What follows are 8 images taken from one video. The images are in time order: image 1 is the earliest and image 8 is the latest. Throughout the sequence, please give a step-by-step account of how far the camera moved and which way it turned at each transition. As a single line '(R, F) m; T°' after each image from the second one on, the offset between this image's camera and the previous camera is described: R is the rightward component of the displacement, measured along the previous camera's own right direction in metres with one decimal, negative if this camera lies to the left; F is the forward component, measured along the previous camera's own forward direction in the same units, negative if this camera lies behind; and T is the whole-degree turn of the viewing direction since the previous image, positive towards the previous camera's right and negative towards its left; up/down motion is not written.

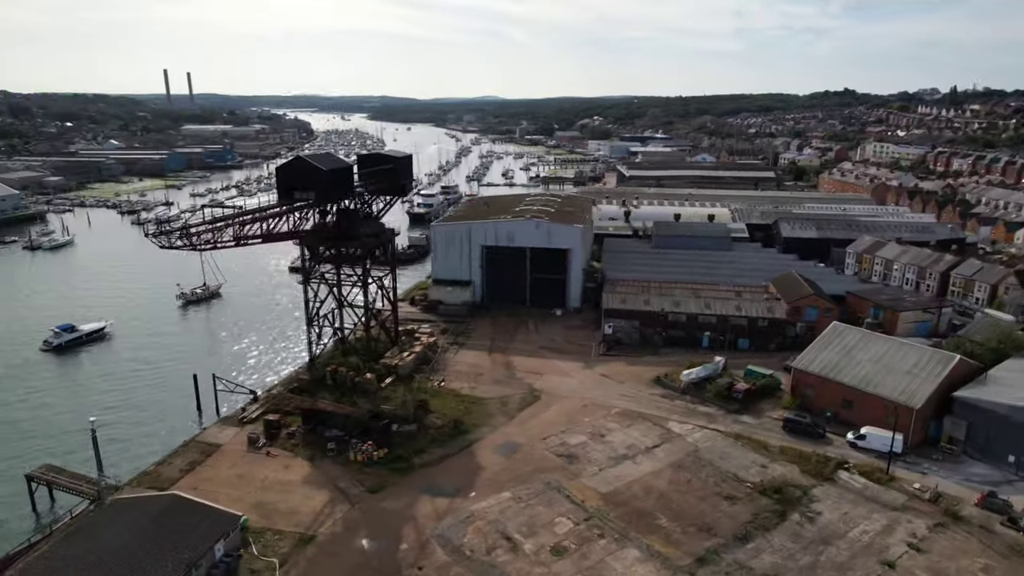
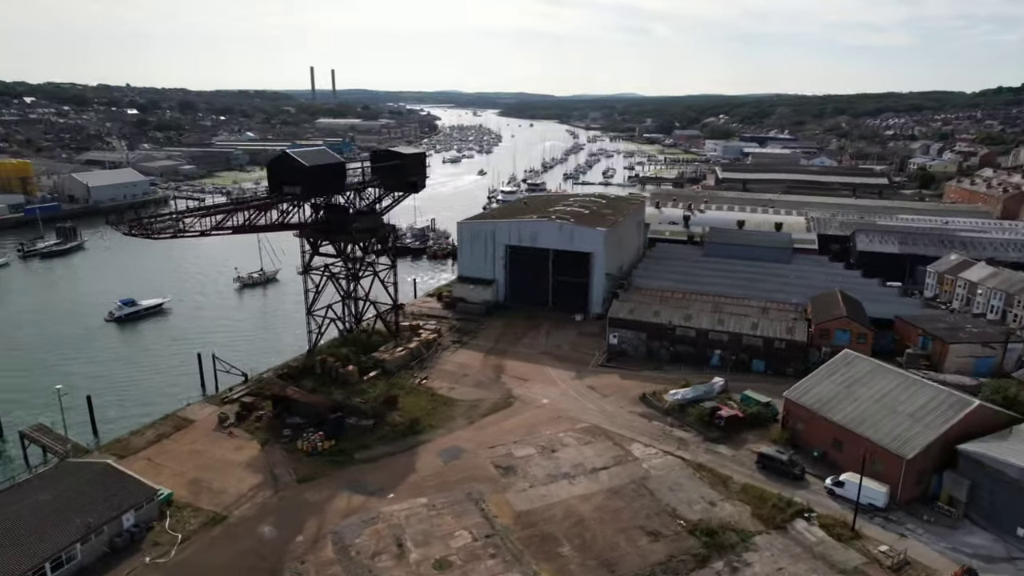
(+3.1, +0.6) m; -11°
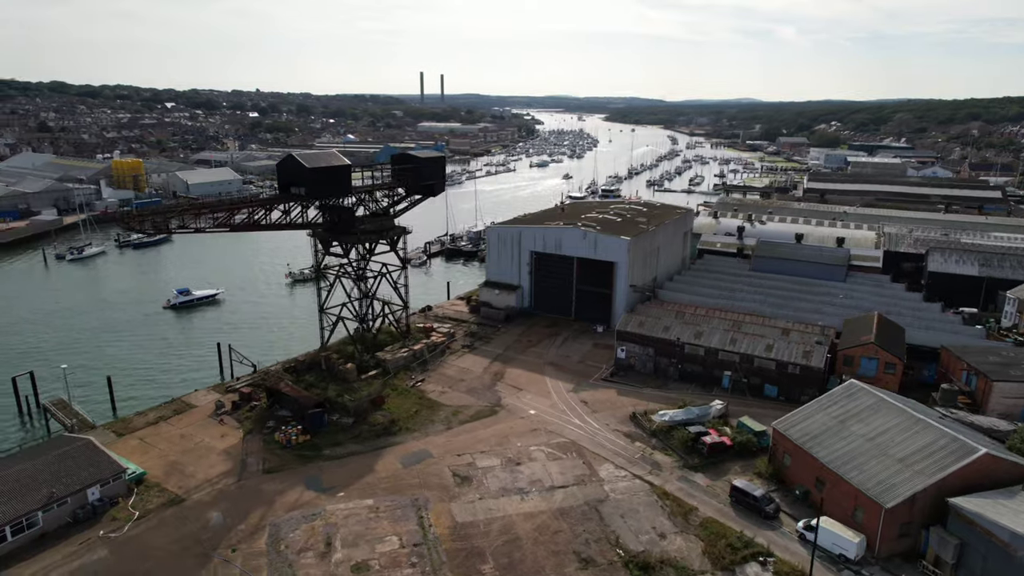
(+2.3, +0.4) m; -9°
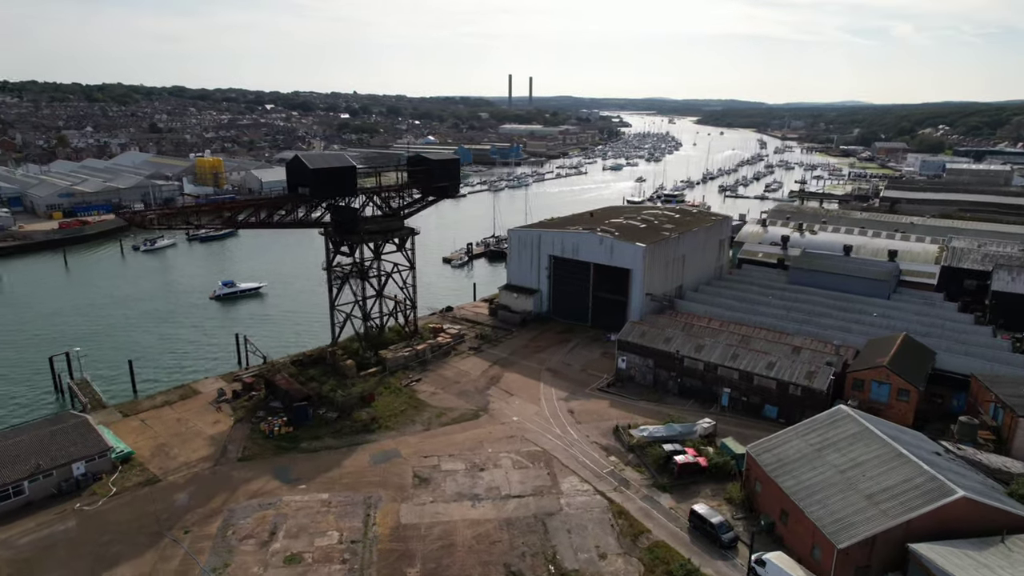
(+2.0, +0.3) m; -8°
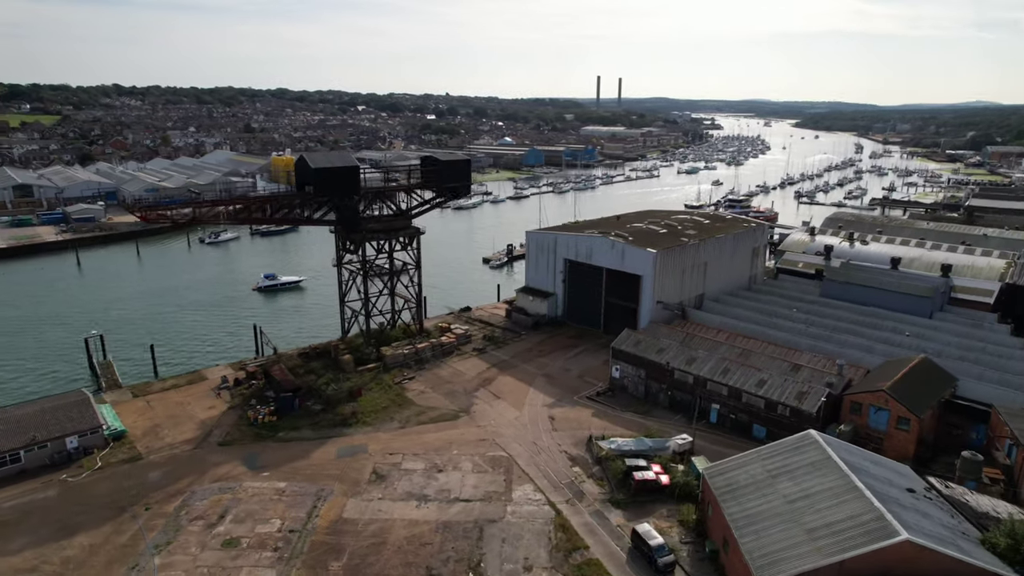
(+2.1, +0.3) m; -8°
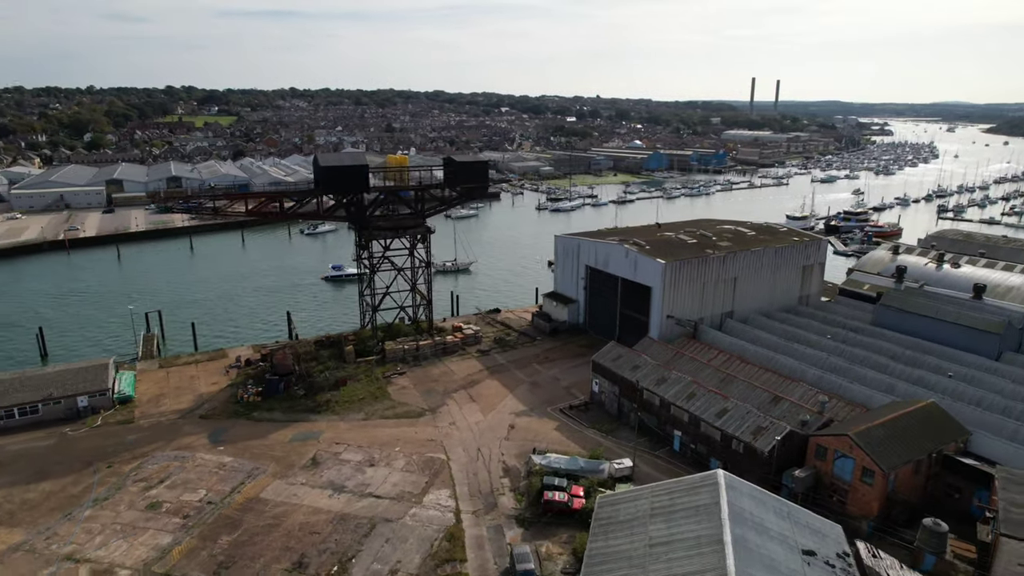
(+3.5, +0.6) m; -13°
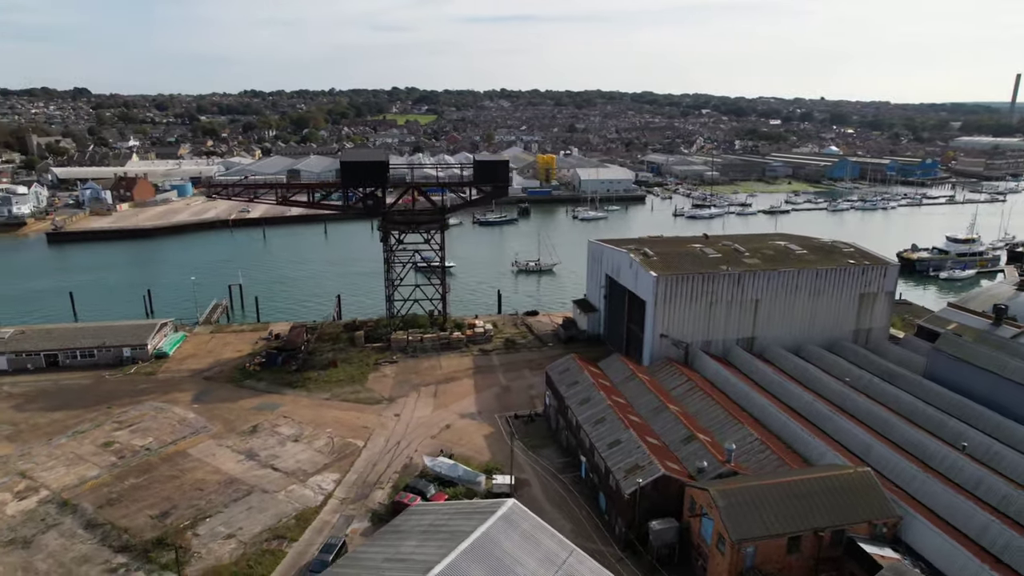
(+4.9, +1.0) m; -18°
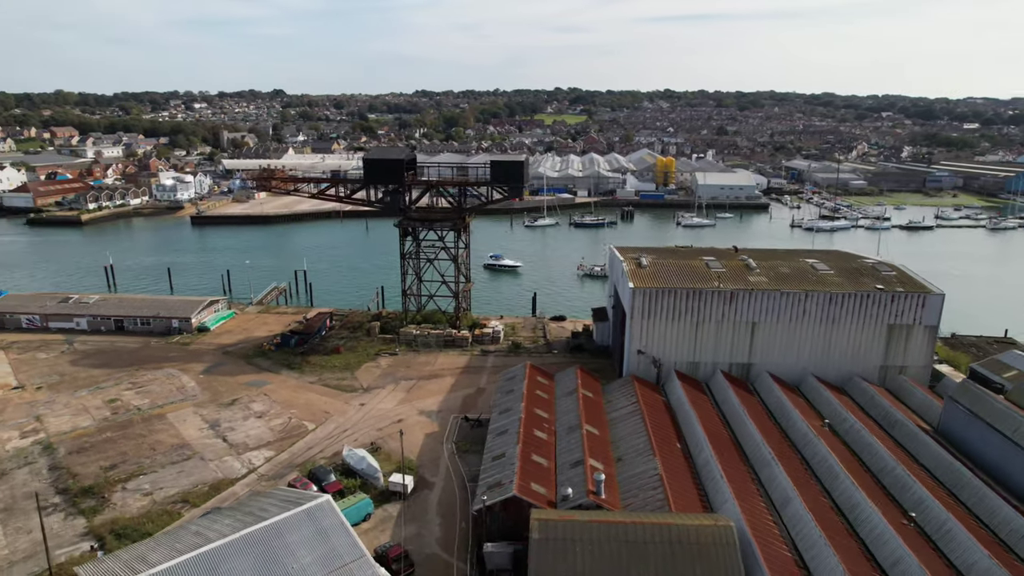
(+3.9, +0.7) m; -14°
